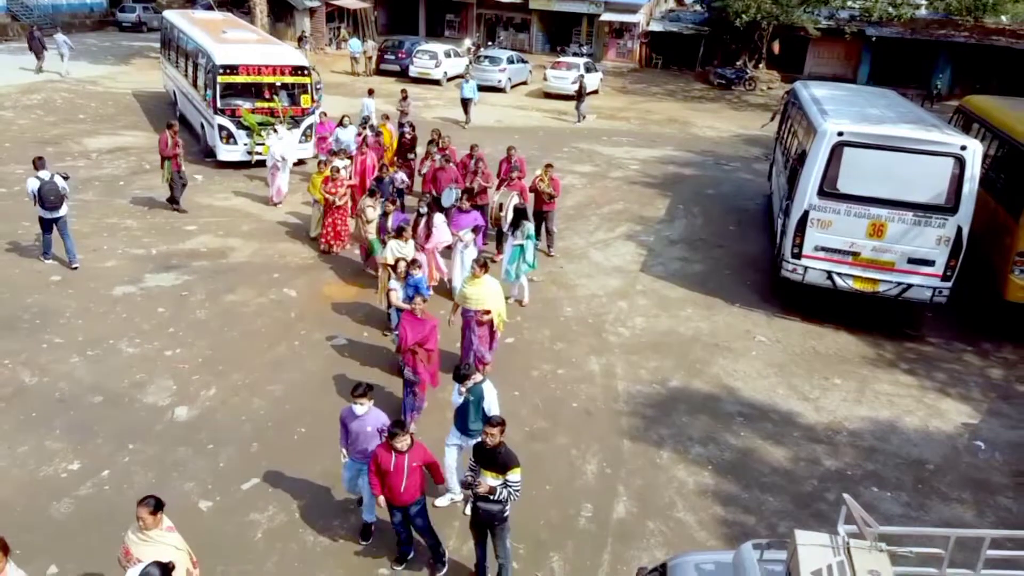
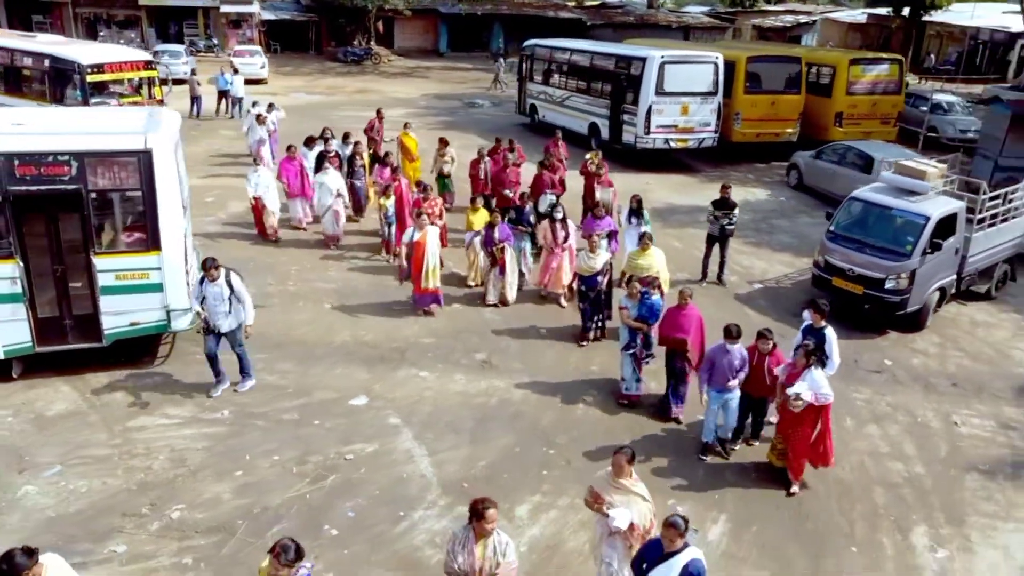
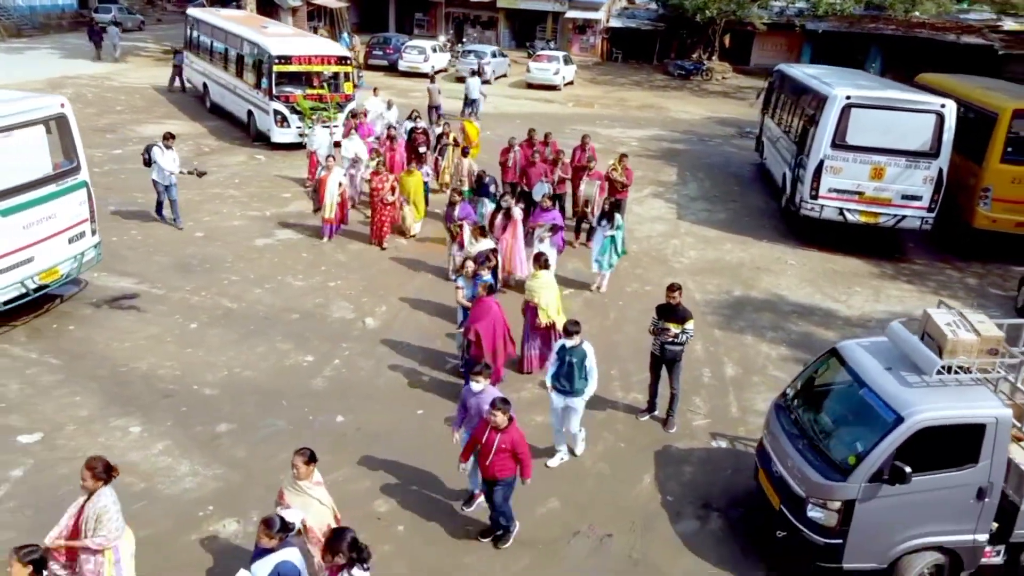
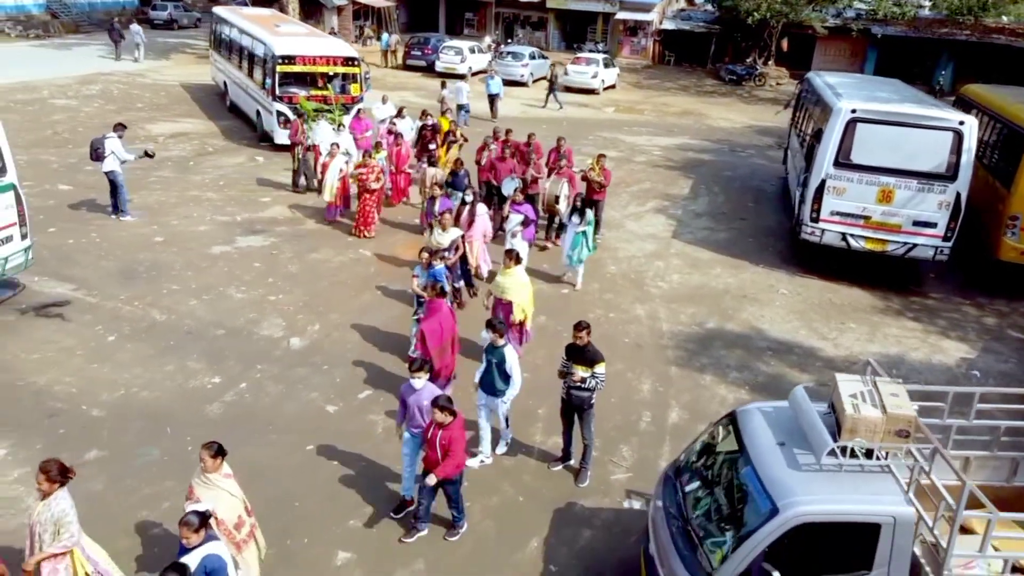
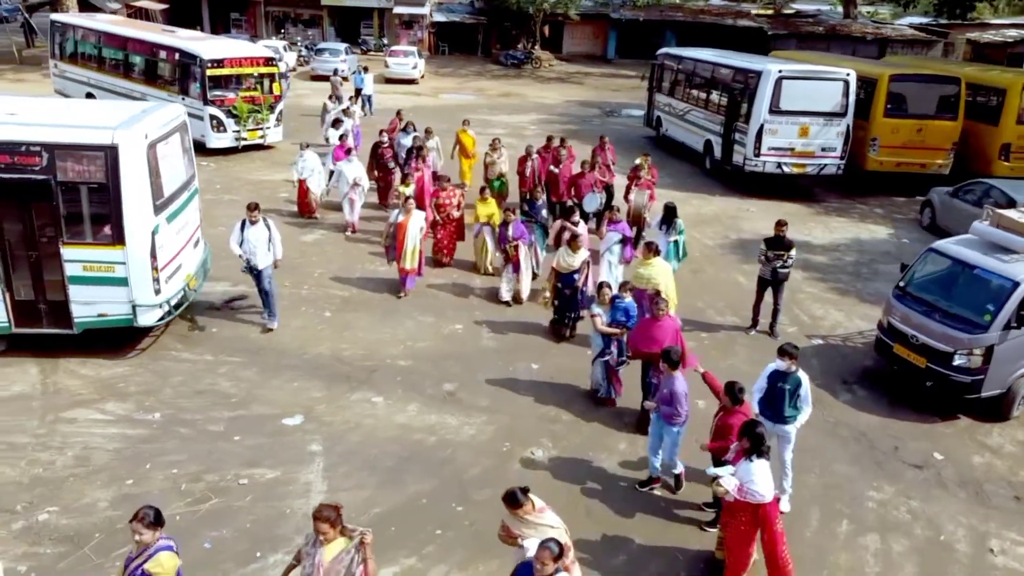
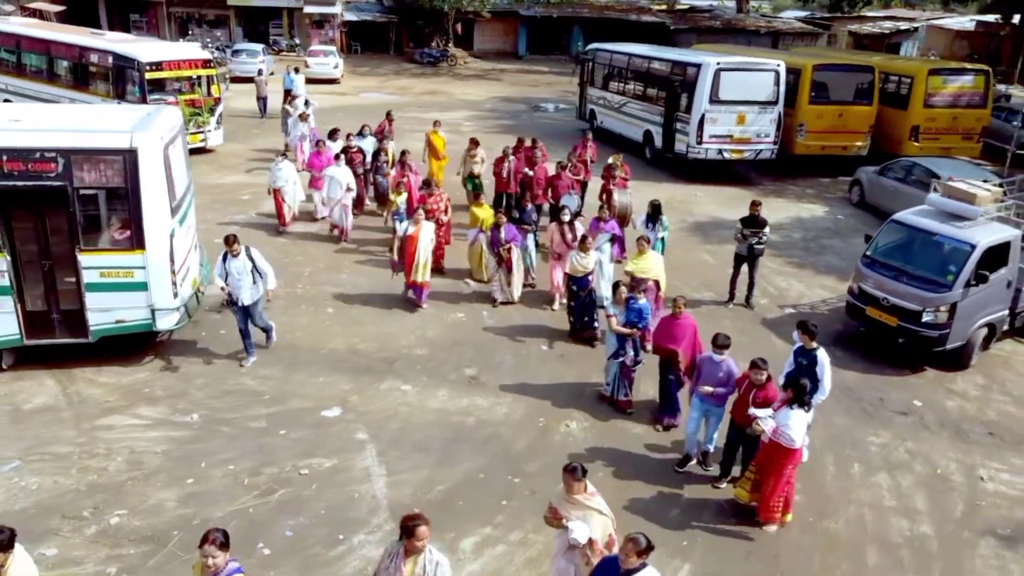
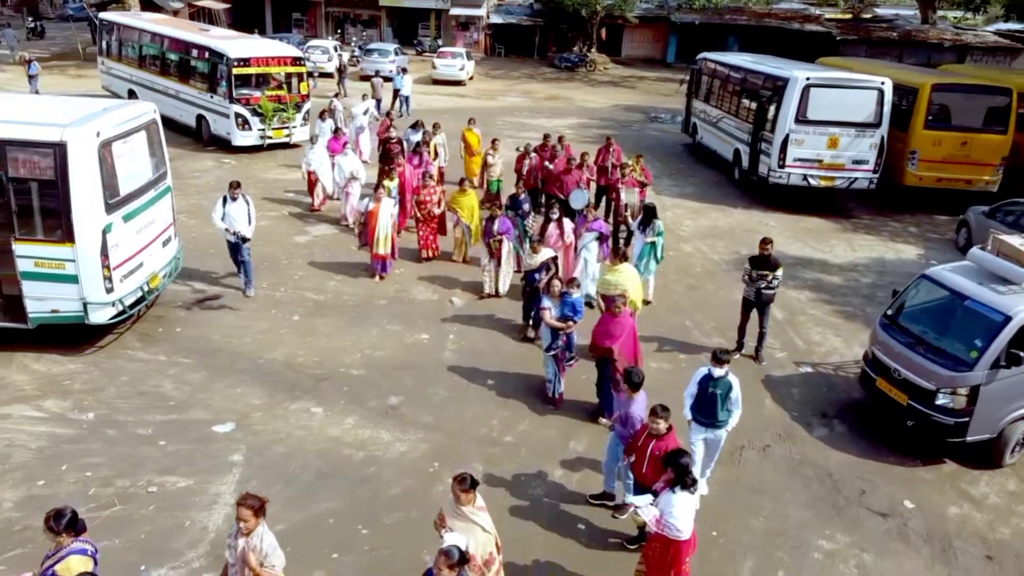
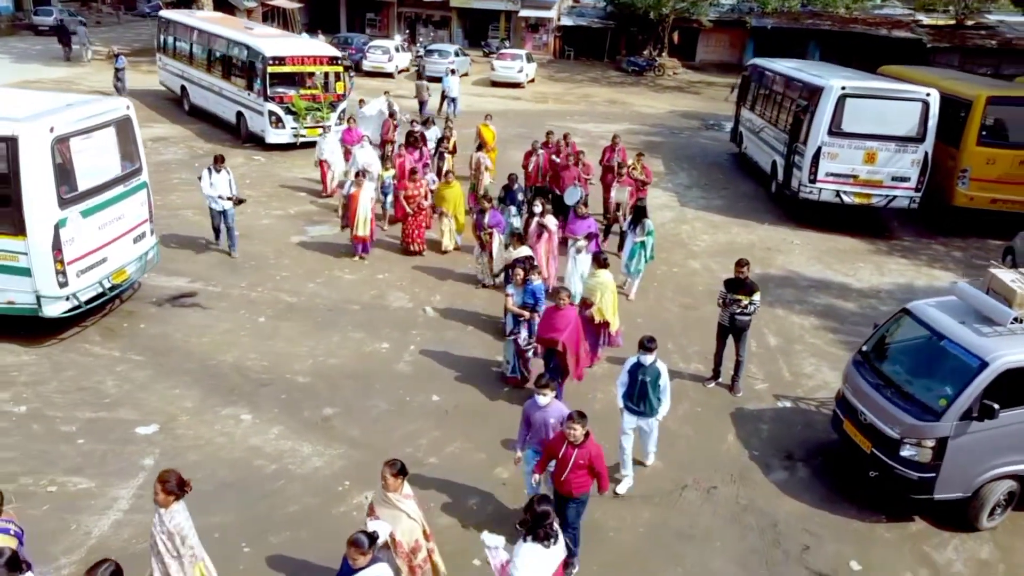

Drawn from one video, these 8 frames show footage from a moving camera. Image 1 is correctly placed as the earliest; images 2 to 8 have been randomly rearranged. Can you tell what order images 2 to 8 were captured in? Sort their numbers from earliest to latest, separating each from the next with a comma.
4, 3, 8, 7, 5, 6, 2
